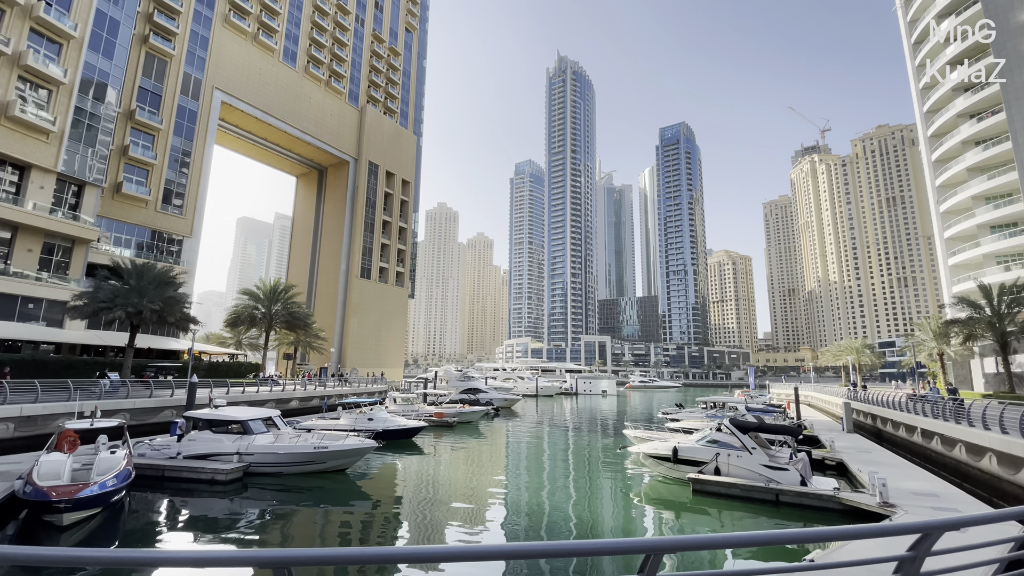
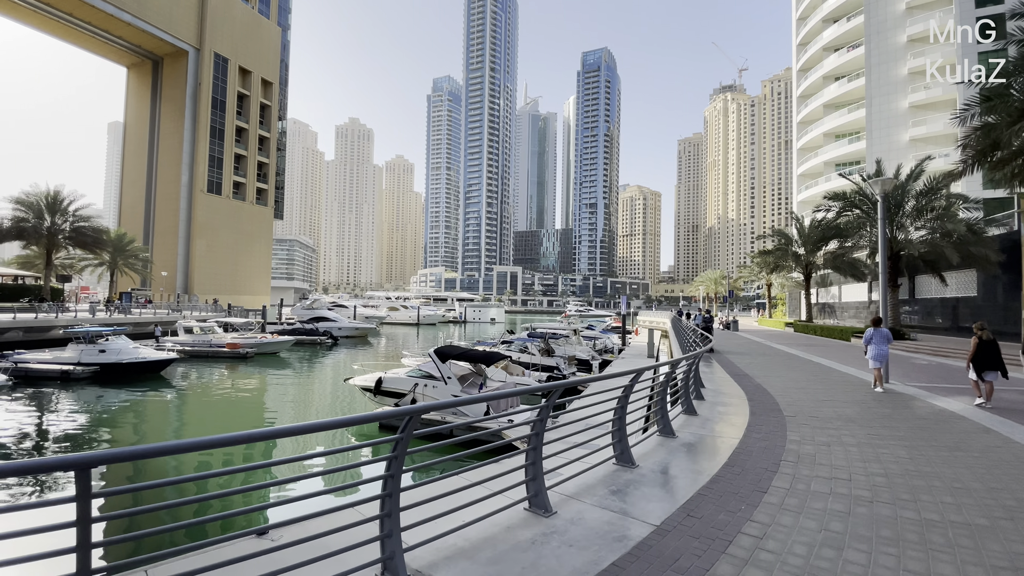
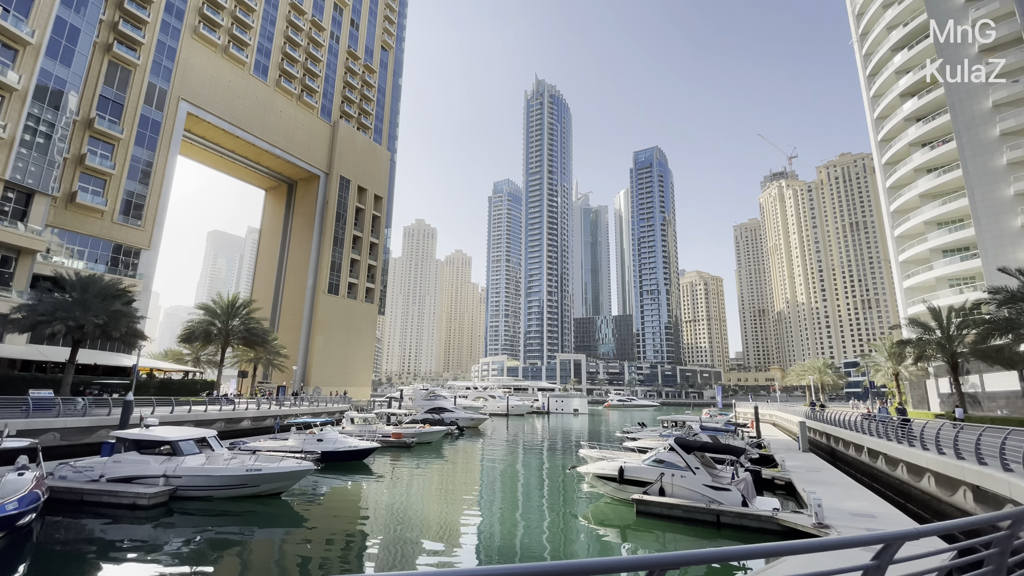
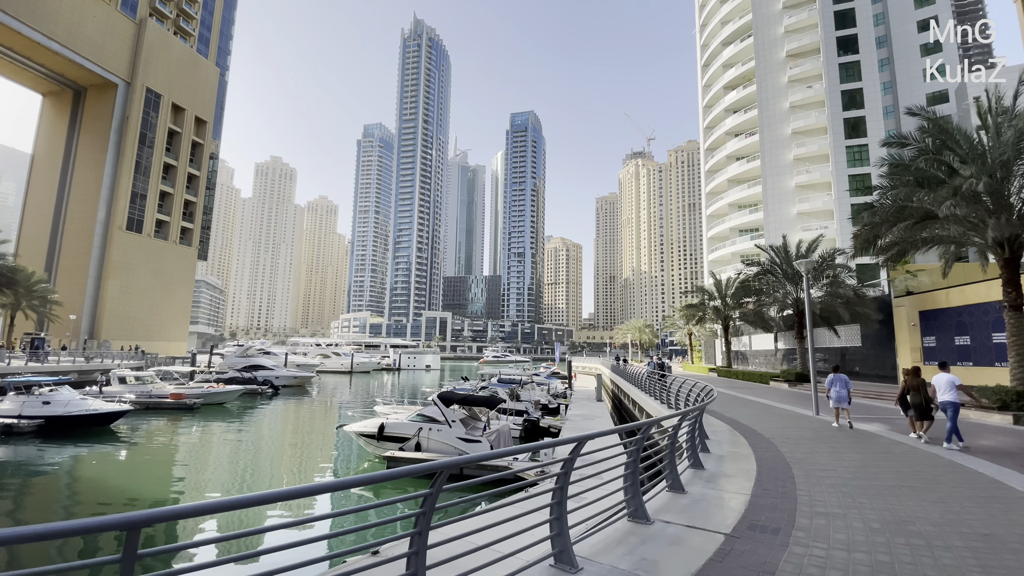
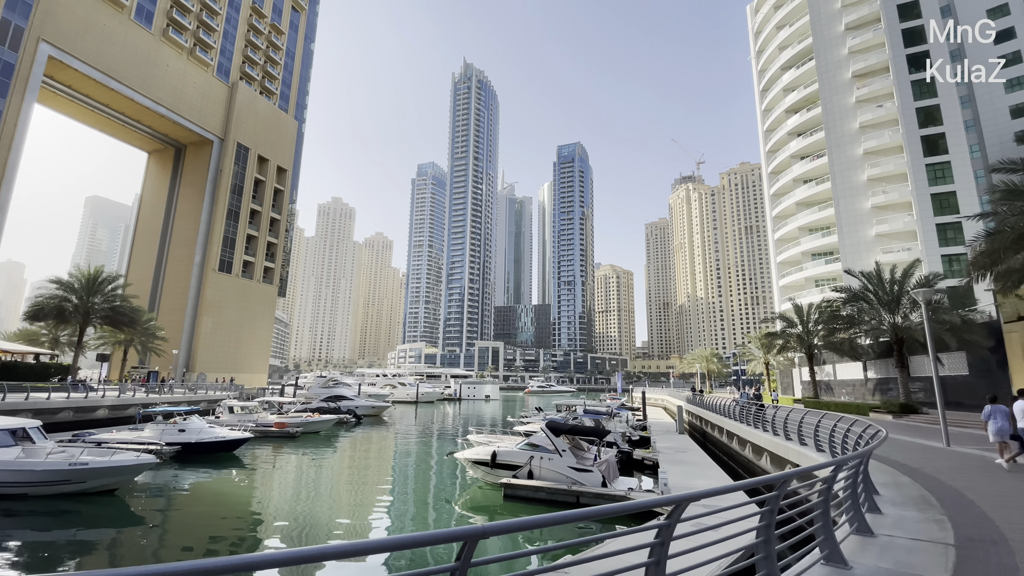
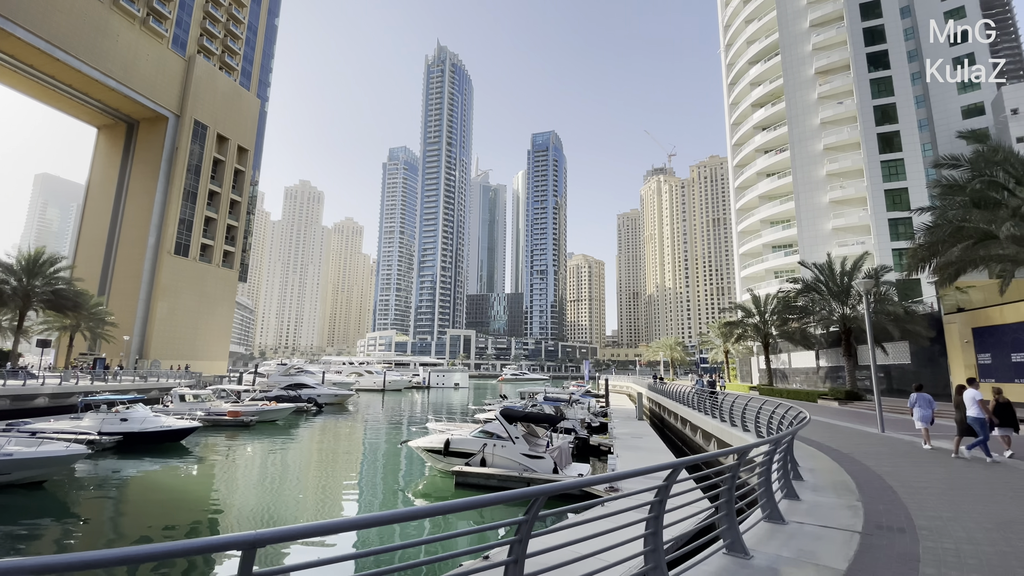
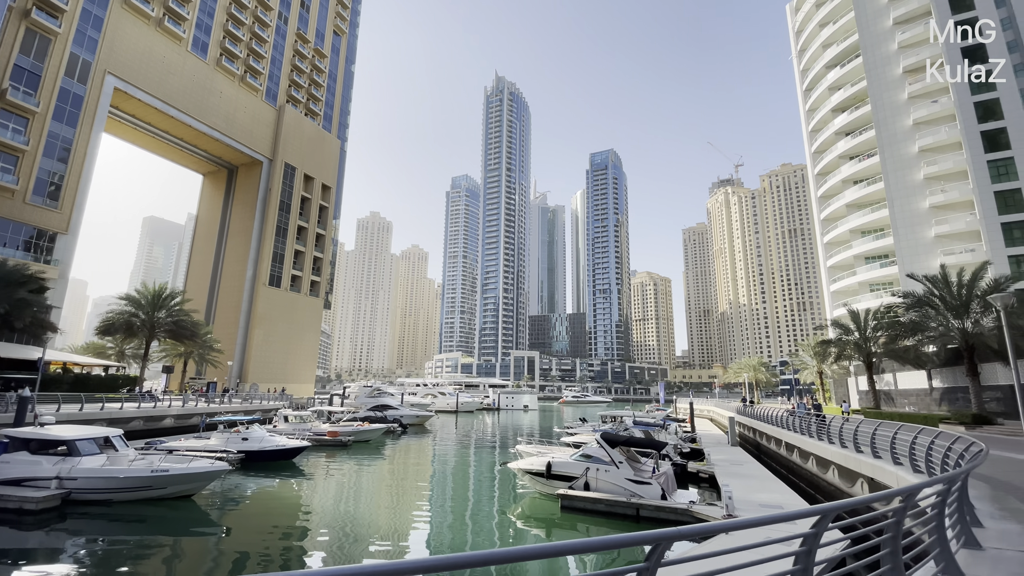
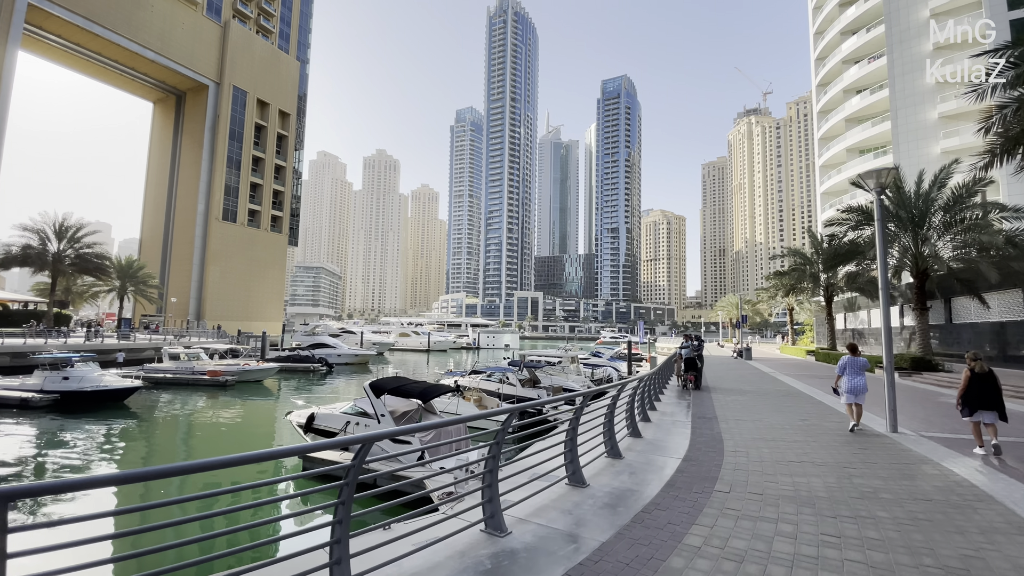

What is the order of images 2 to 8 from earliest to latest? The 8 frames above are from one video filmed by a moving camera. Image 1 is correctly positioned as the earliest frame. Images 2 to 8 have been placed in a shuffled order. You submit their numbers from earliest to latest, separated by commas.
3, 7, 5, 6, 4, 2, 8
